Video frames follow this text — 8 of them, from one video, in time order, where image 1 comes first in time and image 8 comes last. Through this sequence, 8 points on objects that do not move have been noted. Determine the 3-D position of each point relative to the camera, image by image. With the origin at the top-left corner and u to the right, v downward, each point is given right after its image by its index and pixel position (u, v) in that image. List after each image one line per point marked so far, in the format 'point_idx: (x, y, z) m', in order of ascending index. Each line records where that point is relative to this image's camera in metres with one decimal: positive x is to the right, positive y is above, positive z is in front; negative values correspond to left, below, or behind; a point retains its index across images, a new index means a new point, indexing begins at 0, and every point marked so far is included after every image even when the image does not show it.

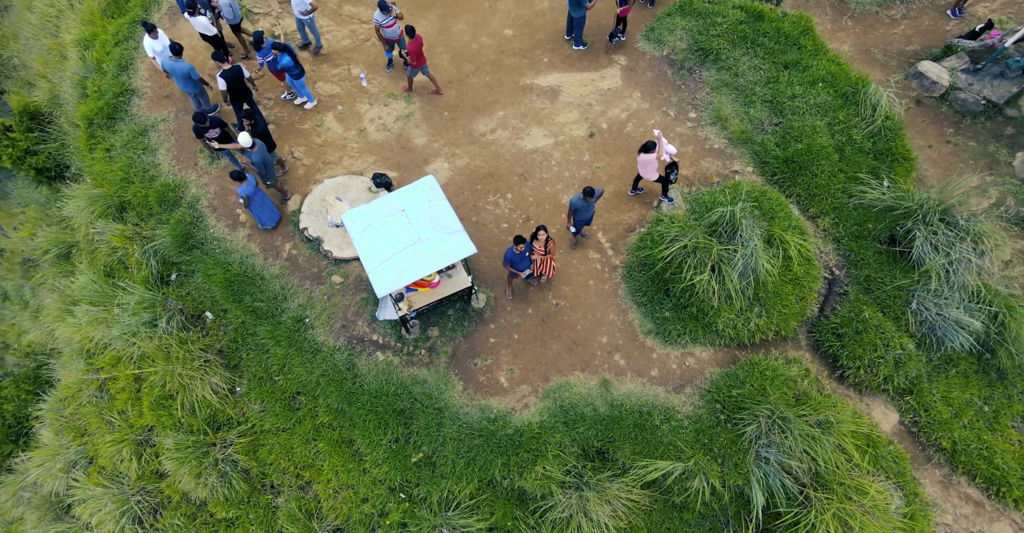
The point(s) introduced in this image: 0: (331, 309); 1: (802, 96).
0: (-3.6, -0.9, +9.7) m
1: (+6.3, +3.7, +10.6) m
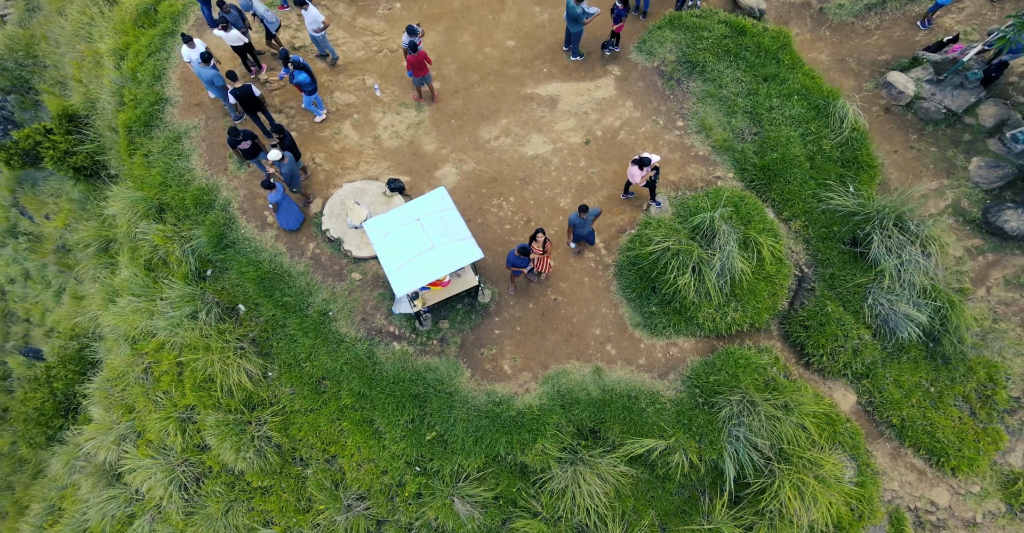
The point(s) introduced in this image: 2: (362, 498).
0: (-3.6, -0.9, +10.8) m
1: (+6.4, +3.8, +11.6) m
2: (-3.2, -4.8, +9.9) m
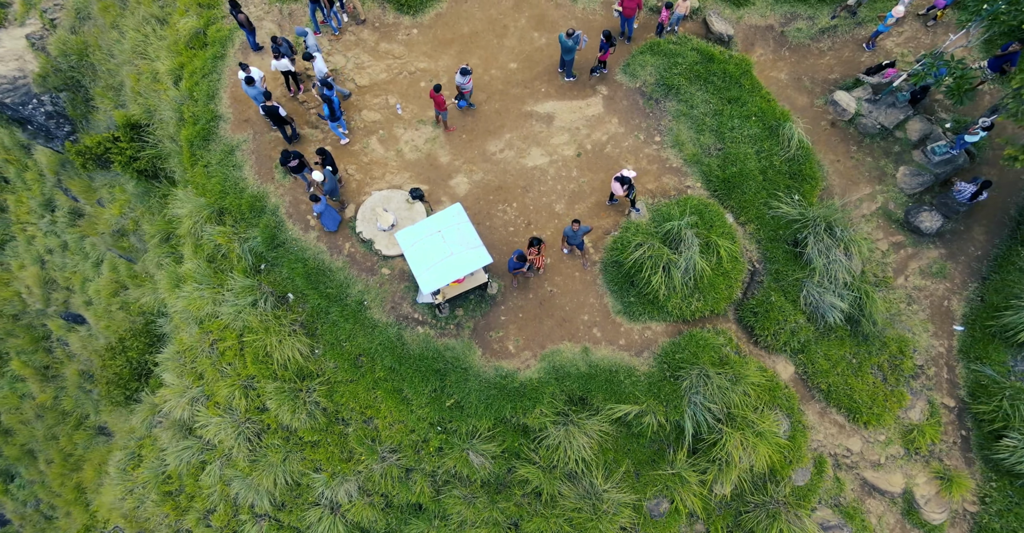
0: (-3.5, -0.7, +13.0) m
1: (+6.5, +3.9, +13.7) m
2: (-3.1, -4.7, +12.3) m
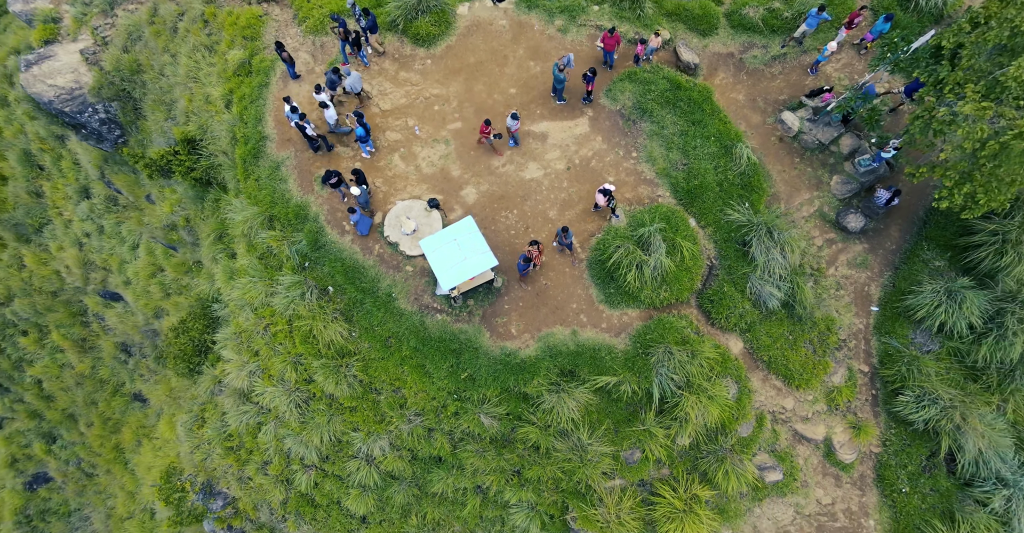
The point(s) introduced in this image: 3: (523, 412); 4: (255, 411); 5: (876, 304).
0: (-3.4, -0.7, +15.7) m
1: (+6.5, +4.1, +16.4) m
2: (-2.9, -4.7, +15.3) m
3: (+0.4, -4.5, +15.1) m
4: (-8.6, -4.8, +16.2) m
5: (+12.4, -1.3, +16.4) m
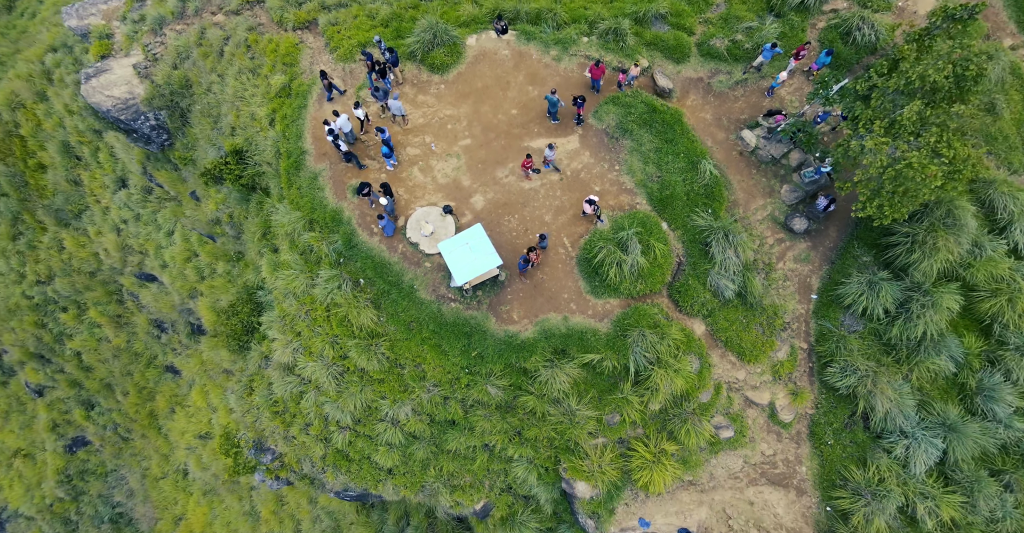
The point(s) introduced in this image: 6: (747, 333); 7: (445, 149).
0: (-3.3, -0.5, +18.8) m
1: (+6.5, +4.3, +19.5) m
2: (-2.9, -4.5, +18.5) m
3: (+0.4, -4.4, +18.4) m
4: (-8.6, -4.6, +19.3) m
5: (+12.4, -1.1, +19.8) m
6: (+9.4, -2.7, +19.2) m
7: (-2.7, +4.8, +19.4) m
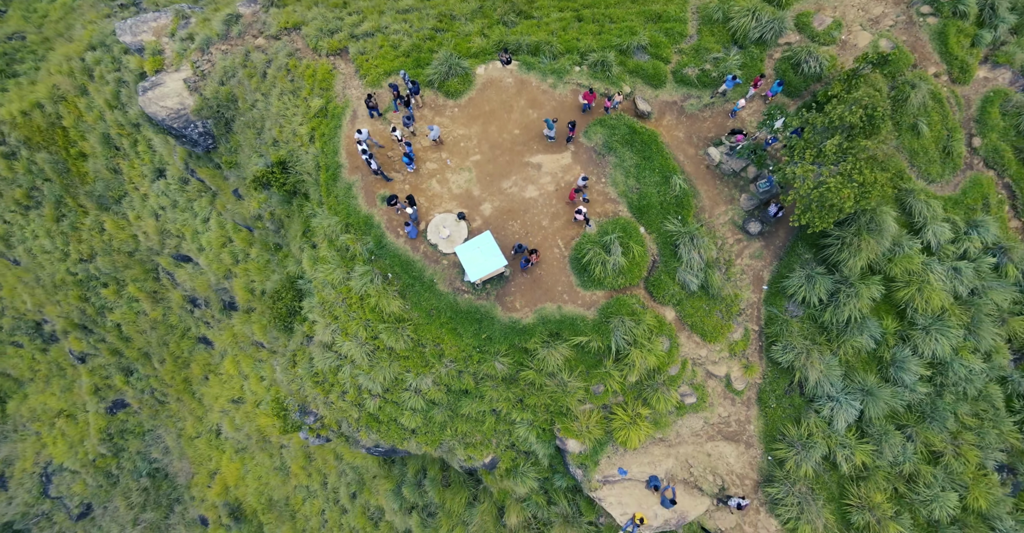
0: (-3.2, -0.4, +22.4) m
1: (+6.7, +4.5, +23.3) m
2: (-2.7, -4.4, +22.4) m
3: (+0.6, -4.3, +22.4) m
4: (-8.4, -4.5, +23.0) m
5: (+12.6, -0.9, +24.0) m
6: (+9.5, -2.5, +23.4) m
7: (-2.6, +4.9, +22.8) m
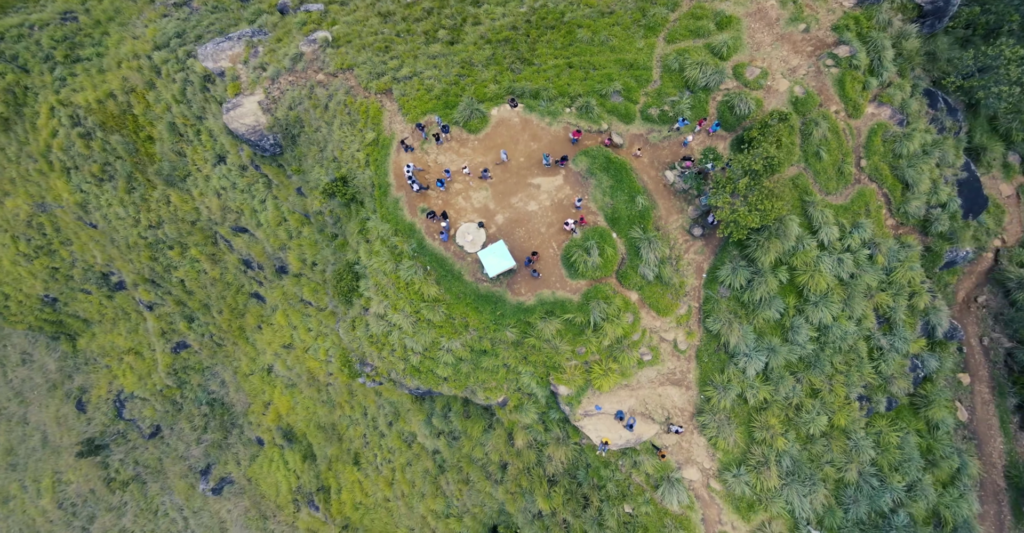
0: (-2.7, -0.3, +30.2) m
1: (+7.0, +4.8, +31.1) m
2: (-2.2, -4.3, +30.6) m
3: (+1.1, -4.1, +30.8) m
4: (-7.9, -4.3, +30.9) m
5: (+12.9, -0.4, +32.6) m
6: (+9.9, -2.1, +32.0) m
7: (-2.2, +5.0, +30.1) m
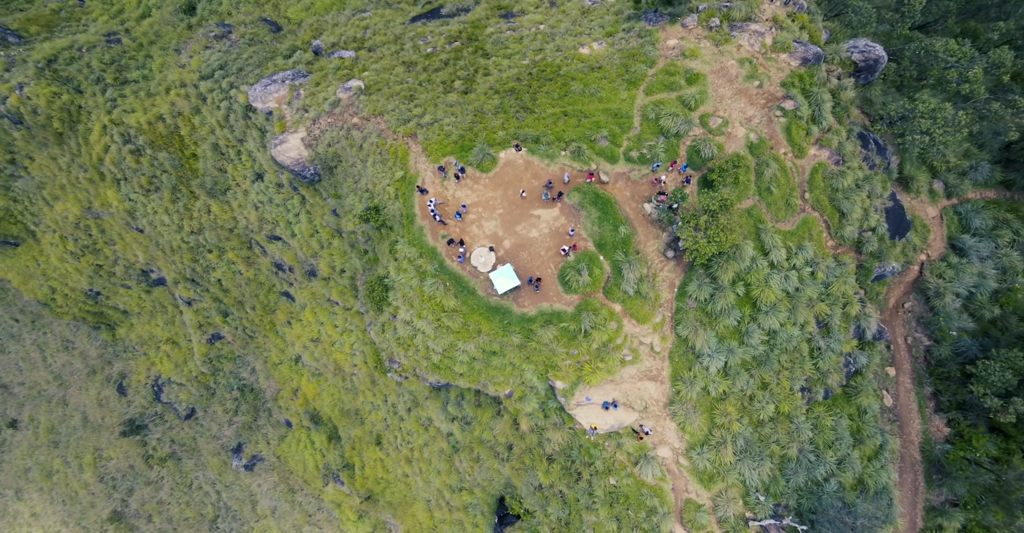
0: (-2.3, -1.6, +36.7) m
1: (+7.4, +3.5, +37.6) m
2: (-1.8, -5.6, +37.2) m
3: (+1.5, -5.4, +37.4) m
4: (-7.6, -5.7, +37.3) m
5: (+13.3, -1.7, +39.5) m
6: (+10.3, -3.4, +38.8) m
7: (-1.7, +3.7, +36.4) m
